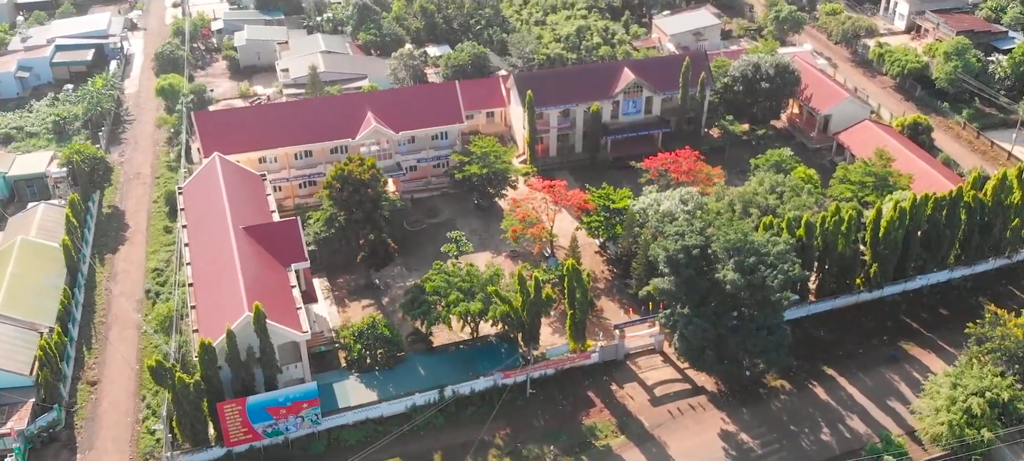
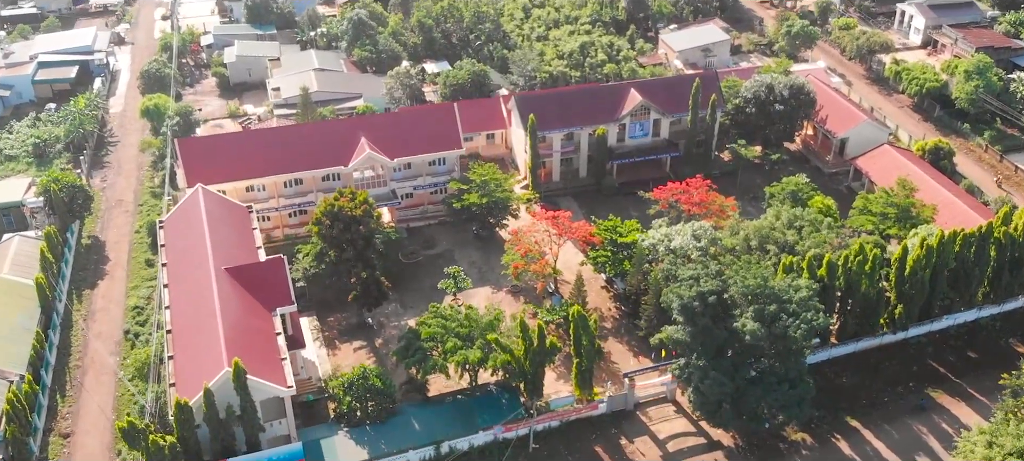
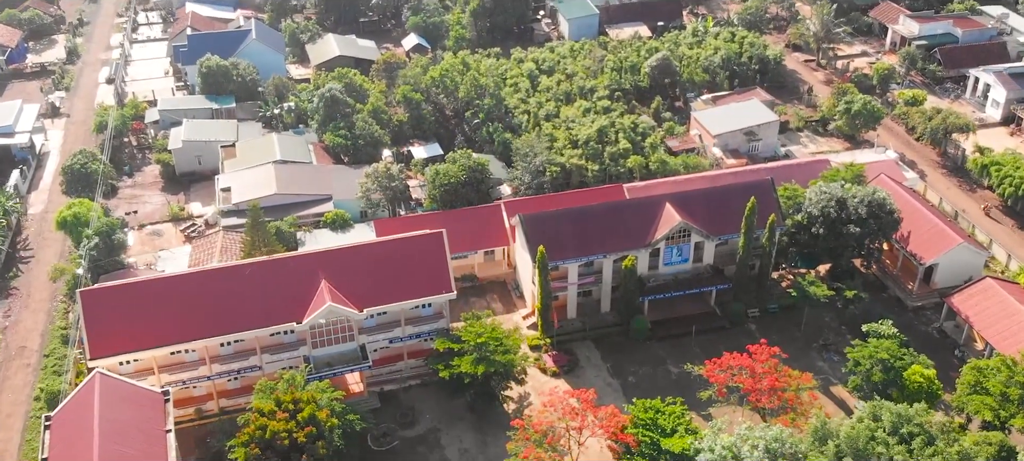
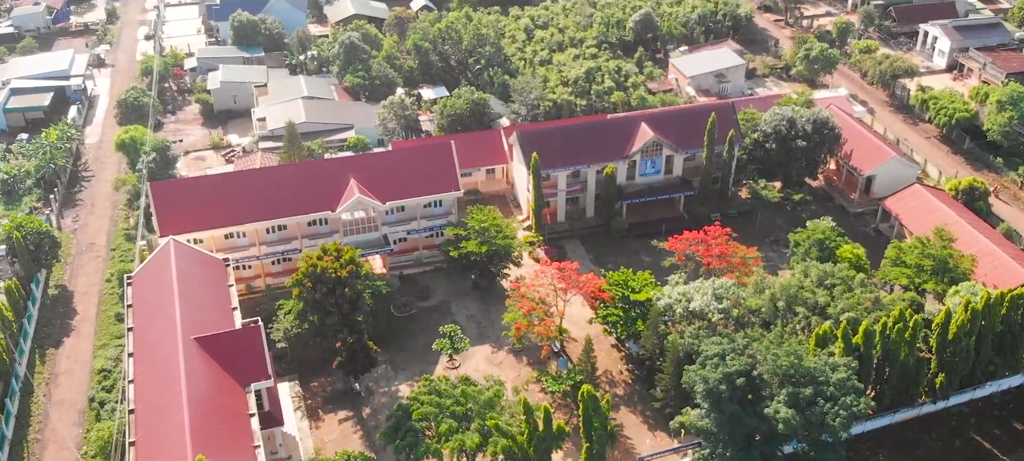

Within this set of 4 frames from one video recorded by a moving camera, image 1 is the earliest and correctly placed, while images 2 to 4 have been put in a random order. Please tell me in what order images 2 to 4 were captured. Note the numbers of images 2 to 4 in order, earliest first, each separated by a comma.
2, 4, 3
